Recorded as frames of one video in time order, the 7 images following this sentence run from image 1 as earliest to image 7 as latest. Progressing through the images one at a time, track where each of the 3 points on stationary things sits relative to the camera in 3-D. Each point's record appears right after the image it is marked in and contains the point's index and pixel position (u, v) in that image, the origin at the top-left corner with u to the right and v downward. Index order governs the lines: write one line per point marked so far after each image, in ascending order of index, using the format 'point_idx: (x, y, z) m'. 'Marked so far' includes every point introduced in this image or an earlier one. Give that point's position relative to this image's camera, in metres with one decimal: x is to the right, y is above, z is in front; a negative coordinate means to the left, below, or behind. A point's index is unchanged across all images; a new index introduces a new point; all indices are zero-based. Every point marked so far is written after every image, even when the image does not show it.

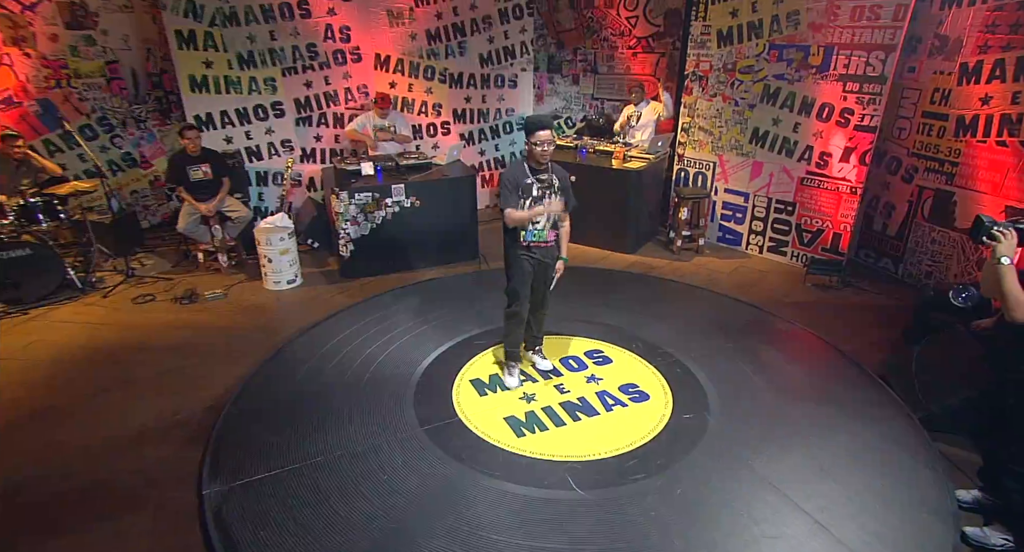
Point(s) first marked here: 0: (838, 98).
0: (+3.3, +1.8, +4.5) m
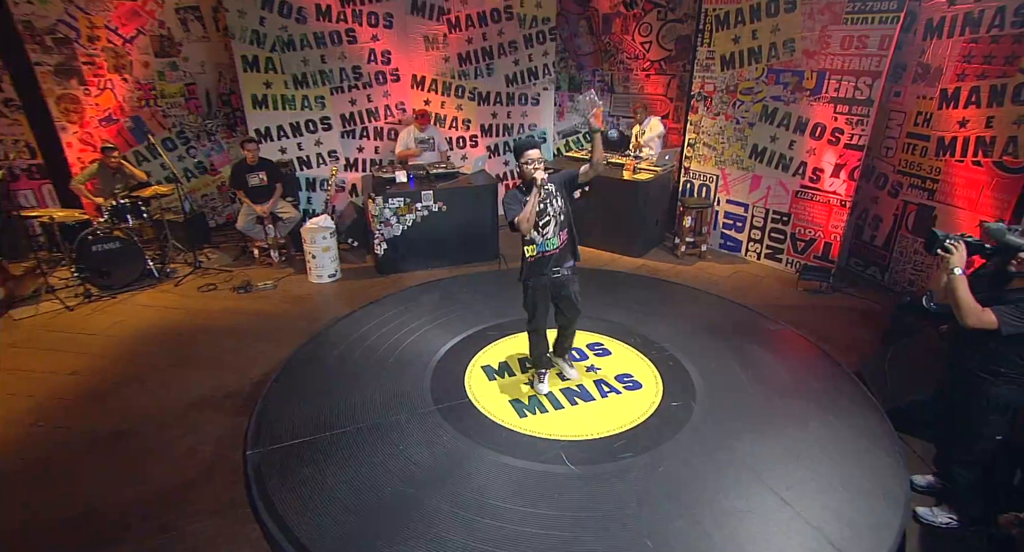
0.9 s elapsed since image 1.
0: (+3.5, +1.7, +4.9) m
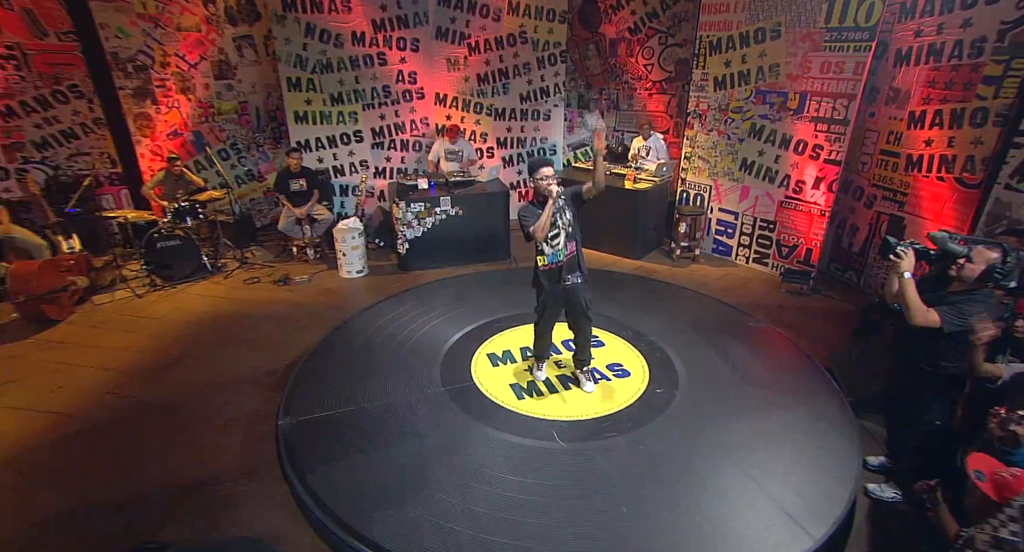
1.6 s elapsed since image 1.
0: (+3.6, +1.7, +5.4) m
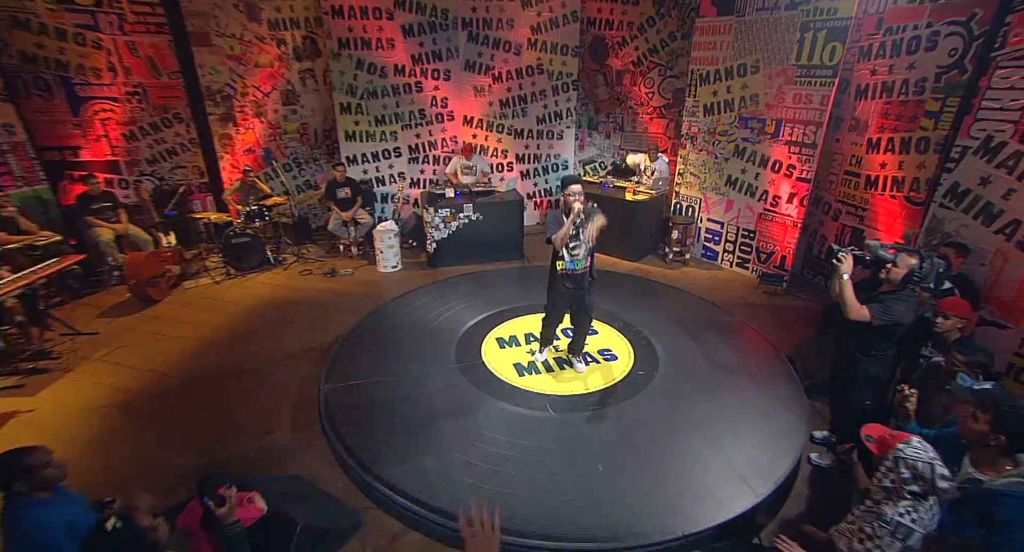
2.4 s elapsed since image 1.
0: (+3.8, +1.6, +6.2) m
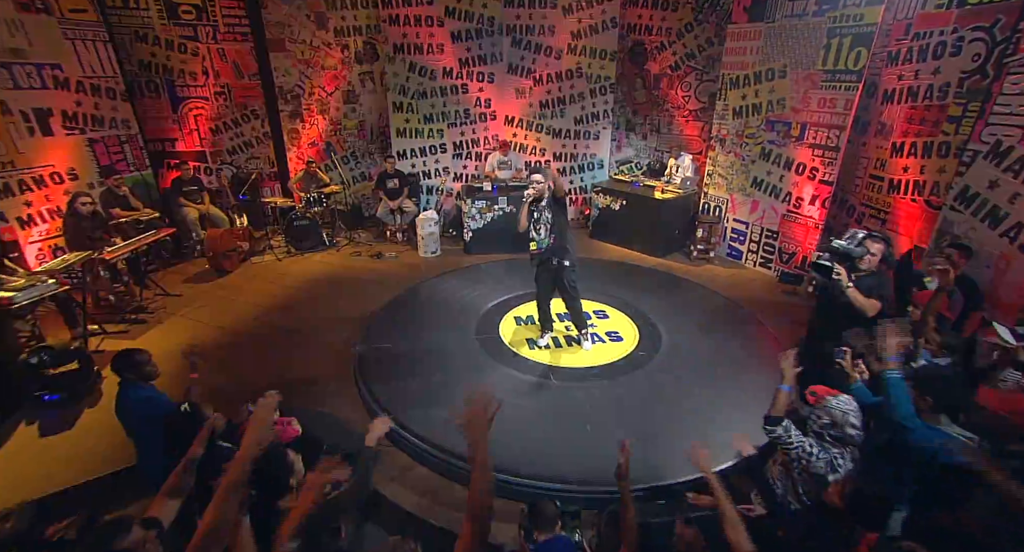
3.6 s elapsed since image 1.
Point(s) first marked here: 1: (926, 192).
0: (+4.2, +1.6, +6.4) m
1: (+4.9, +1.0, +5.4) m
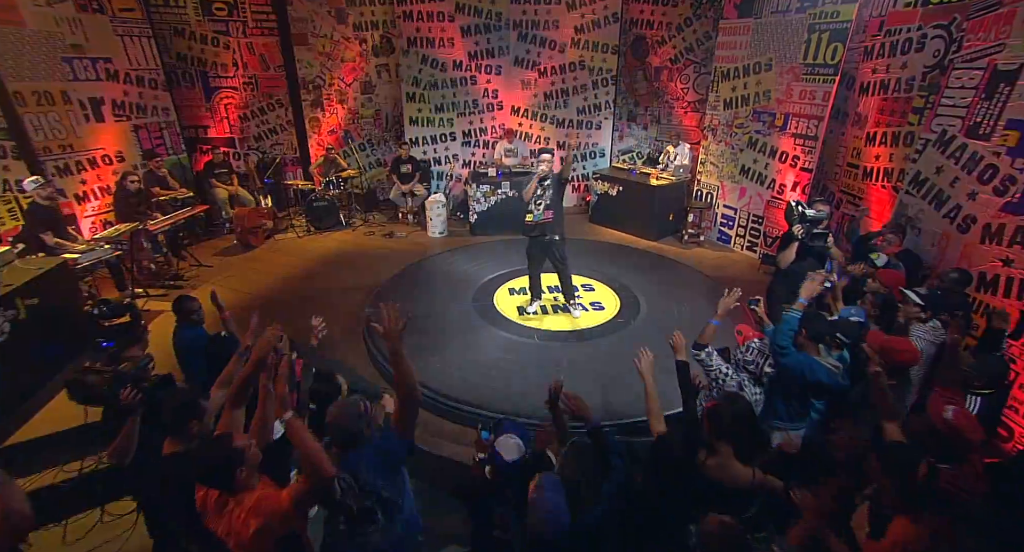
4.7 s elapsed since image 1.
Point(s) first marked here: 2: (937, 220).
0: (+4.2, +1.9, +6.8) m
1: (+4.8, +1.2, +5.8) m
2: (+4.3, +0.6, +4.6) m
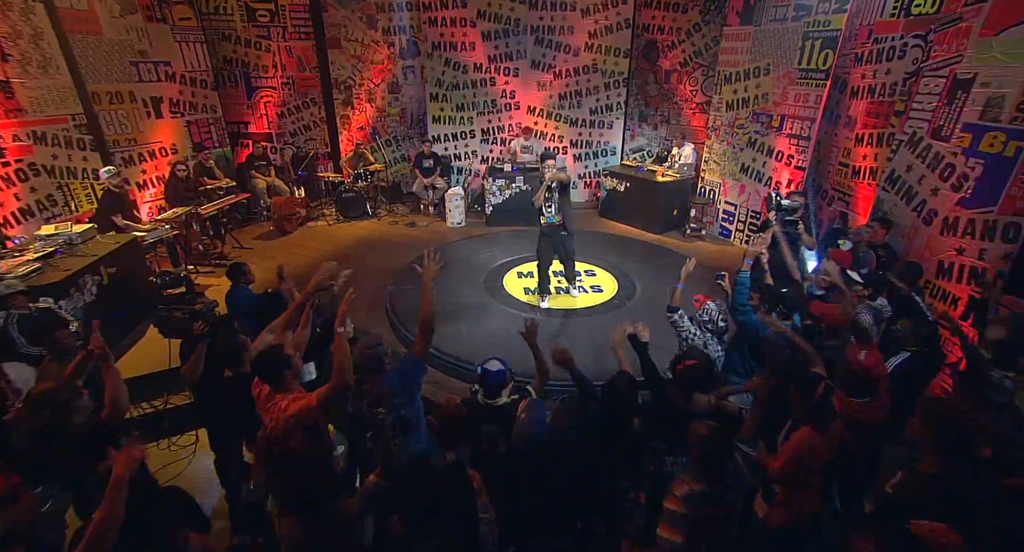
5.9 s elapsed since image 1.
0: (+4.4, +2.0, +7.2) m
1: (+5.0, +1.3, +6.2) m
2: (+4.3, +0.7, +5.0) m
